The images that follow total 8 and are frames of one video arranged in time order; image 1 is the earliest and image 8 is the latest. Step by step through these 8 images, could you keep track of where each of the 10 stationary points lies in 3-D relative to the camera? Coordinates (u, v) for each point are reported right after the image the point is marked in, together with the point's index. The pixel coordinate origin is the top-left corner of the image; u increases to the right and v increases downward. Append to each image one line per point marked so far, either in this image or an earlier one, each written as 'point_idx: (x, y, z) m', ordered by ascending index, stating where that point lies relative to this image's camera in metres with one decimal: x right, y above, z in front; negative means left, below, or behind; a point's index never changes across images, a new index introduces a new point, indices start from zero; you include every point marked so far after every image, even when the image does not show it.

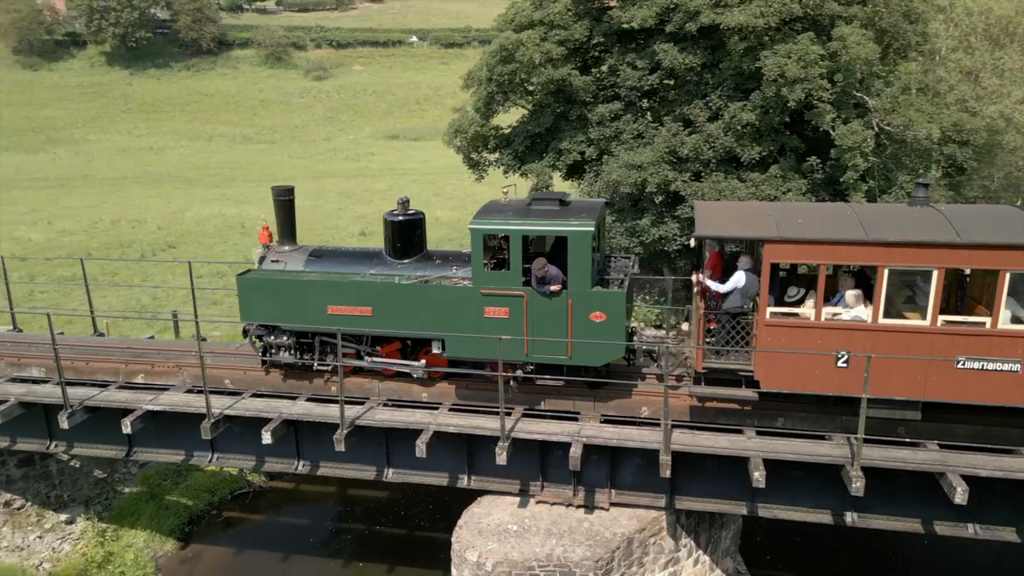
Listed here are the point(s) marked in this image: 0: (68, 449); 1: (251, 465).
0: (-6.8, -2.5, +11.2) m
1: (-3.7, -2.6, +10.6) m
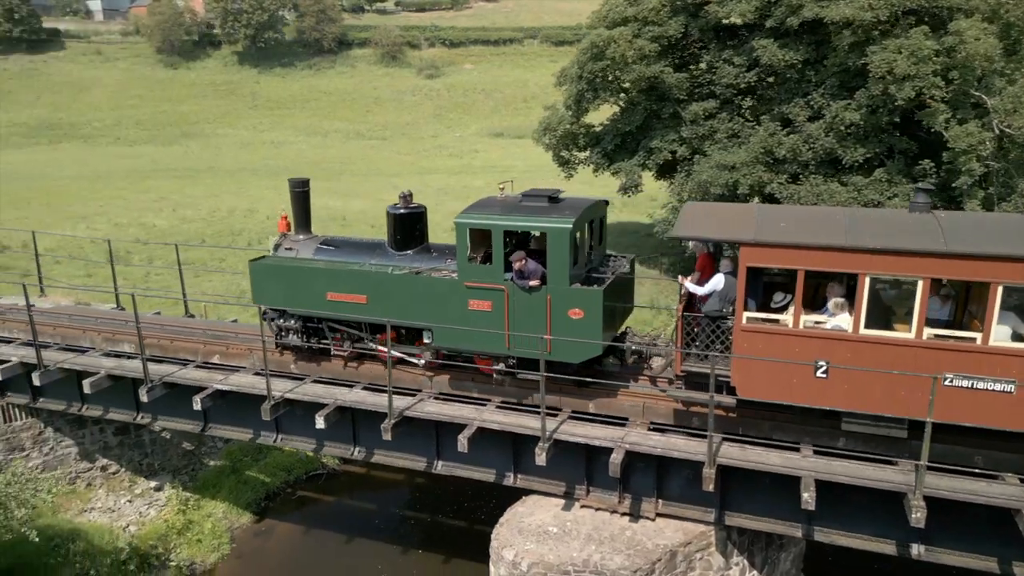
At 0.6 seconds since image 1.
0: (-5.9, -2.2, +12.1) m
1: (-3.0, -2.4, +11.0) m
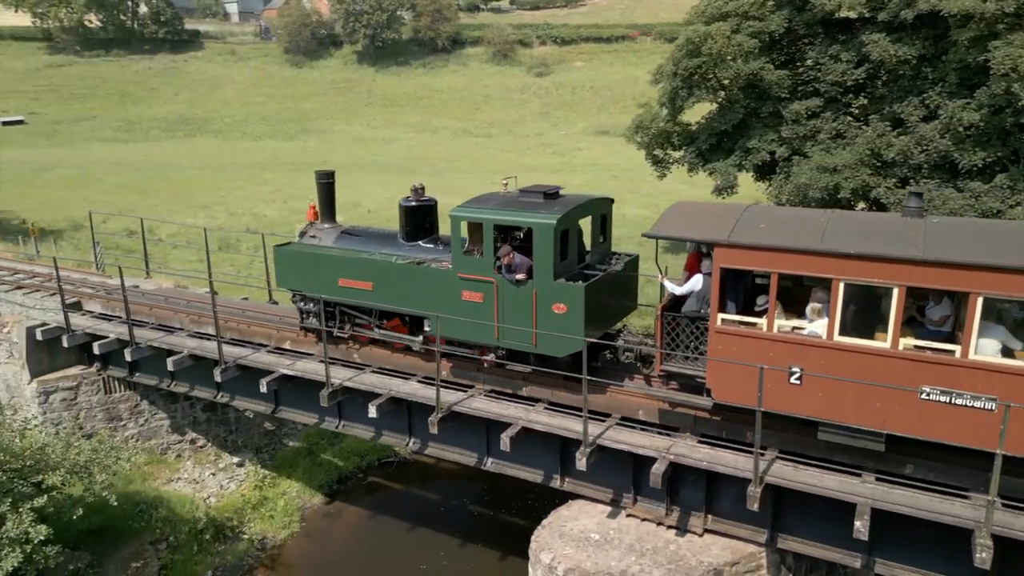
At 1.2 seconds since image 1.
0: (-5.0, -2.0, +12.7) m
1: (-2.2, -2.3, +11.2) m
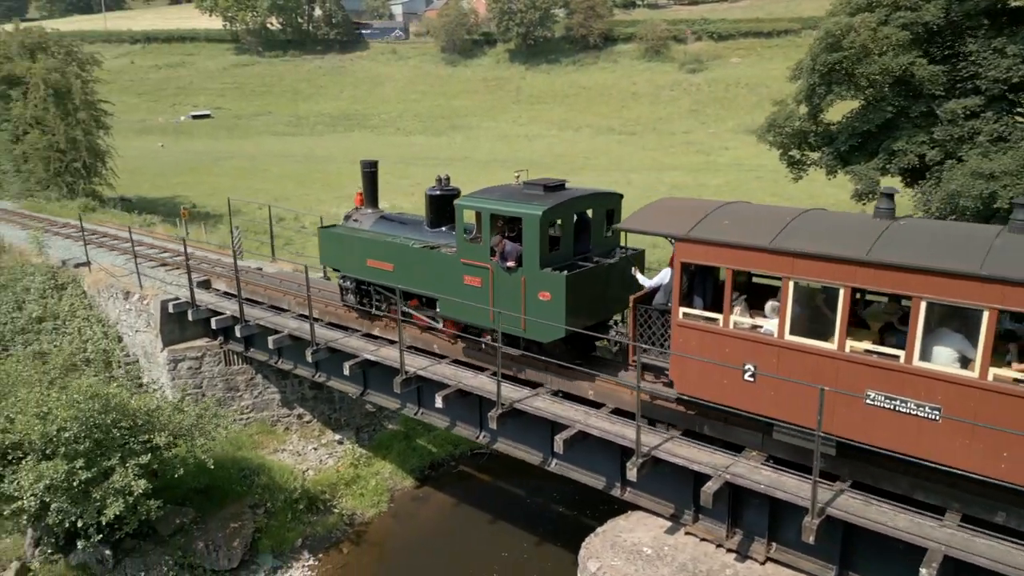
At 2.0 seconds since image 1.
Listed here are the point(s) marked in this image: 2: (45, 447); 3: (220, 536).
0: (-3.5, -1.7, +13.4) m
1: (-1.1, -2.2, +11.4) m
2: (-7.0, -2.4, +10.8) m
3: (-5.4, -4.6, +13.5) m
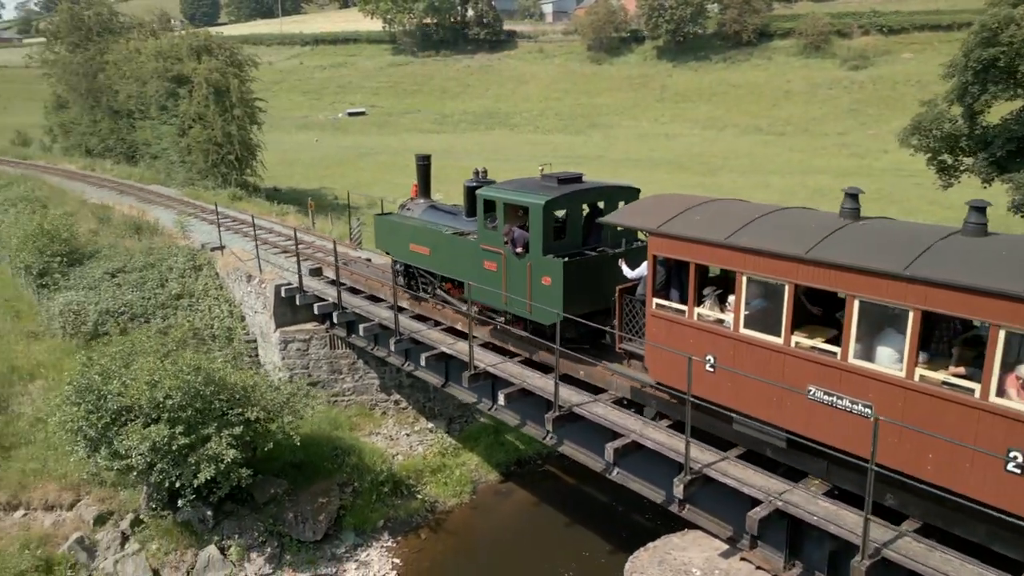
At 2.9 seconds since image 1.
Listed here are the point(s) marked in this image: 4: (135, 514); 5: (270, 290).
0: (-2.0, -1.6, +13.9) m
1: (0.0, -2.2, +11.5) m
2: (-6.0, -2.0, +11.9) m
3: (-4.0, -4.4, +14.4) m
4: (-7.2, -4.3, +13.9) m
5: (-5.9, 0.0, +17.6) m
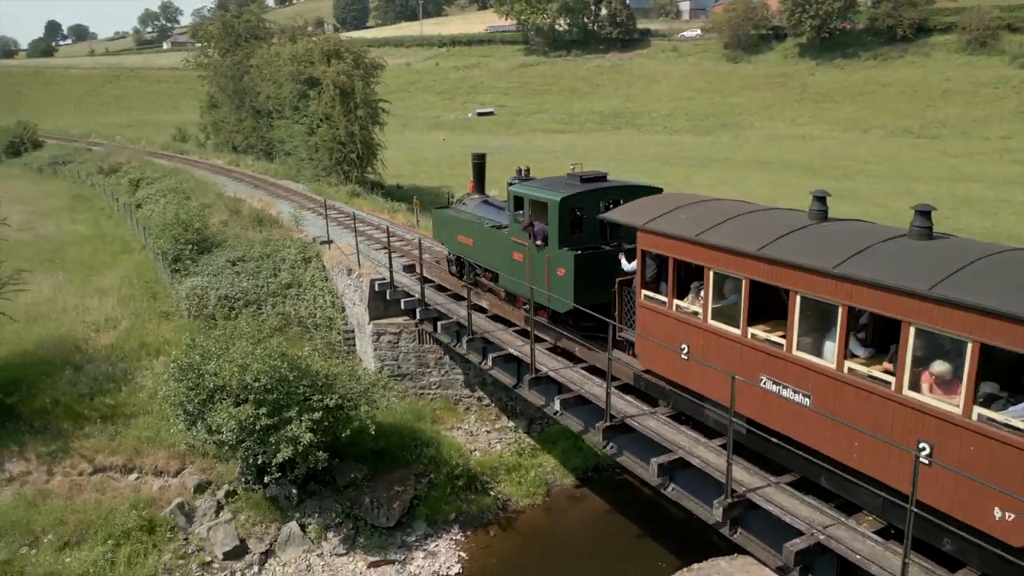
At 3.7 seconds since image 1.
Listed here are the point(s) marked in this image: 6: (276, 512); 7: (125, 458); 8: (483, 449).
0: (-0.6, -1.6, +14.2) m
1: (+0.9, -2.2, +11.5) m
2: (-4.8, -1.9, +12.9) m
3: (-2.6, -4.3, +15.0) m
4: (-5.9, -4.1, +15.1) m
5: (-3.7, +0.1, +18.4) m
6: (-4.8, -4.5, +14.6) m
7: (-8.5, -3.7, +15.9) m
8: (-0.7, -3.8, +17.3) m
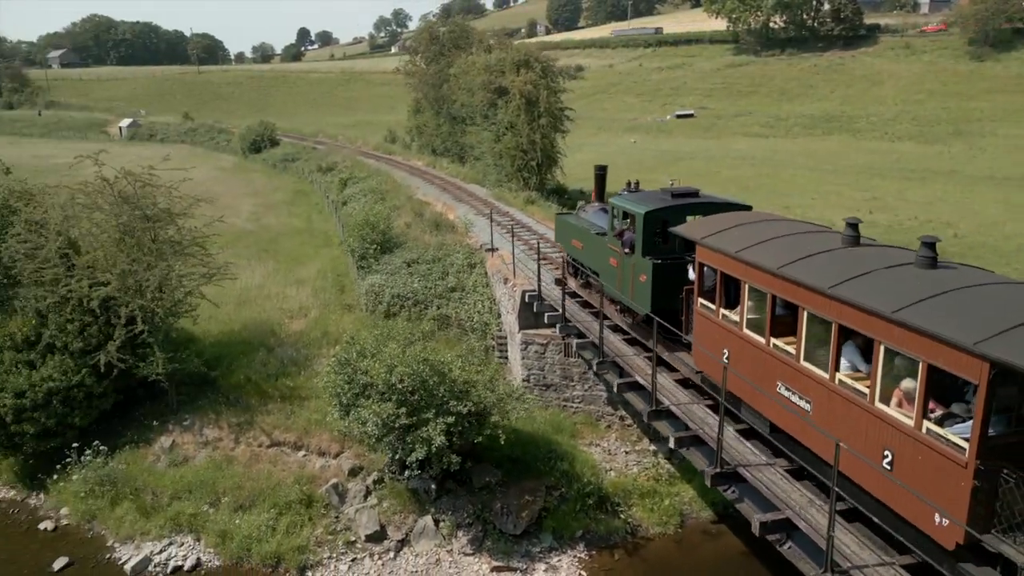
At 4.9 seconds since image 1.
0: (+2.0, -2.0, +14.1) m
1: (+2.8, -2.8, +11.1) m
2: (-2.4, -2.0, +14.0) m
3: (+0.1, -4.6, +15.4) m
4: (-3.0, -4.2, +16.3) m
5: (+0.2, -0.2, +19.0) m
6: (-2.1, -4.7, +15.6) m
7: (-5.3, -3.6, +17.8) m
8: (+2.6, -4.3, +17.2) m
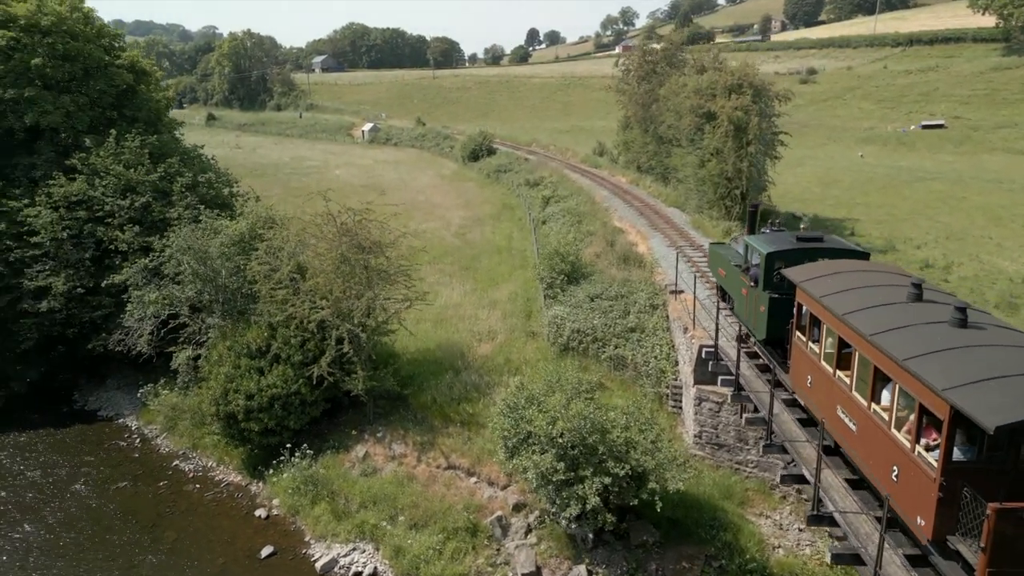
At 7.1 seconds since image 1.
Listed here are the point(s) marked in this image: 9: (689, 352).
0: (+5.0, -3.4, +13.4) m
1: (+4.9, -4.2, +10.3) m
2: (+0.7, -3.1, +14.5) m
3: (+3.3, -5.9, +15.2) m
4: (+0.7, -5.3, +17.0) m
5: (+4.8, -1.5, +18.6) m
6: (+1.3, -5.8, +16.0) m
7: (-1.1, -4.6, +19.0) m
8: (+6.3, -5.8, +16.2) m
9: (+4.7, -1.7, +19.1) m
